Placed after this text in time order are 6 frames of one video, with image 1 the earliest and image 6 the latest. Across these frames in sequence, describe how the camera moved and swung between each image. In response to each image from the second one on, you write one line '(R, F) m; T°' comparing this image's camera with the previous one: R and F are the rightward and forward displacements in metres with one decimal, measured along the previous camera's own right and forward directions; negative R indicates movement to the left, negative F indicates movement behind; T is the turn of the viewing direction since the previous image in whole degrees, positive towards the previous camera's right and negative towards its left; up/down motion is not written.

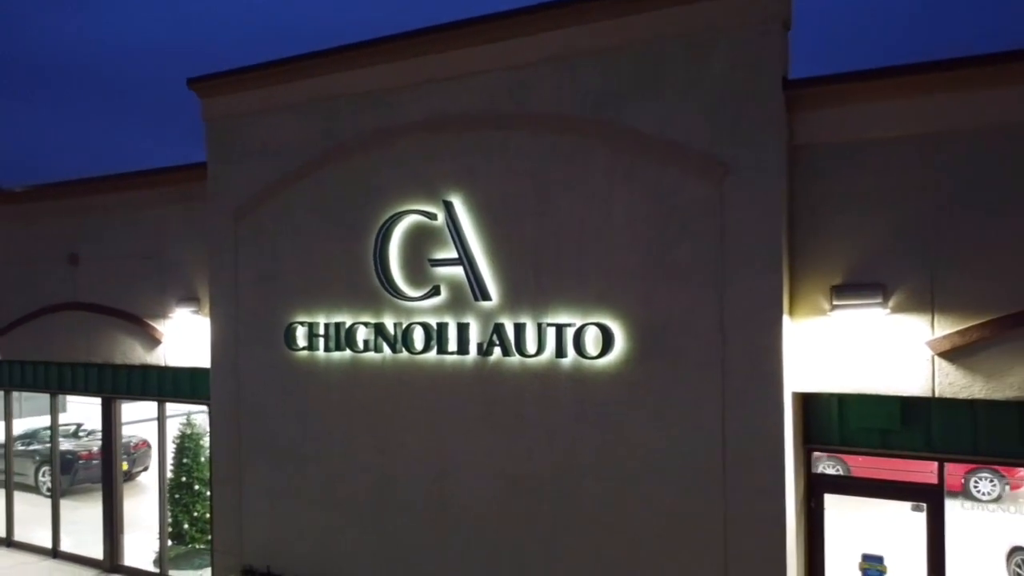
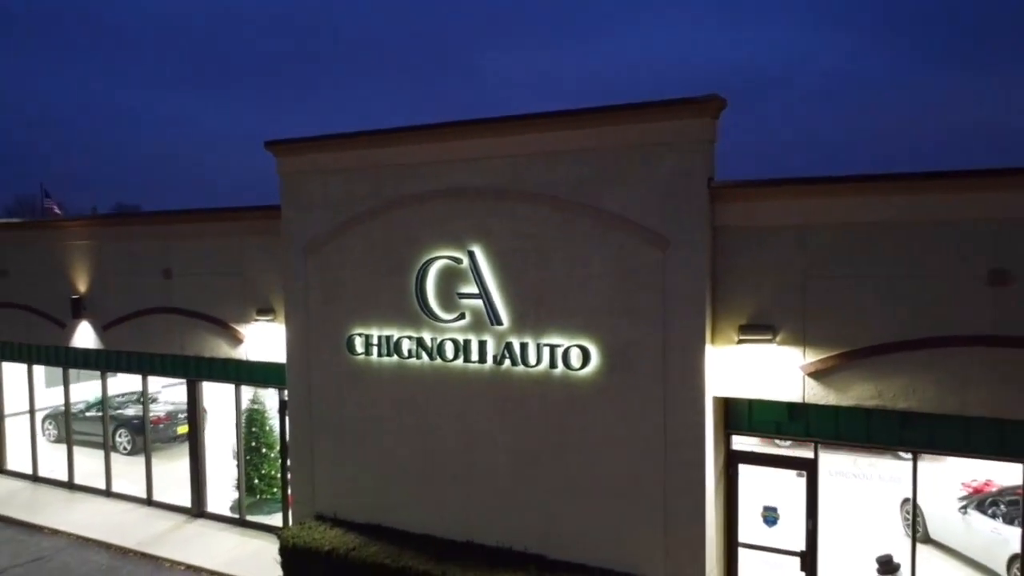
(0.0, -2.6) m; 0°
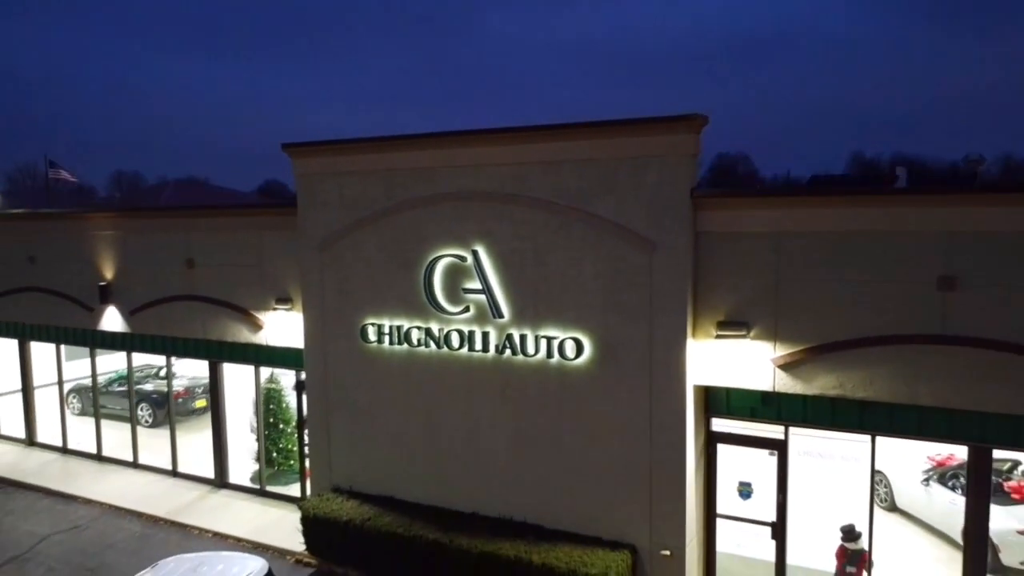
(0.0, -0.9) m; 0°
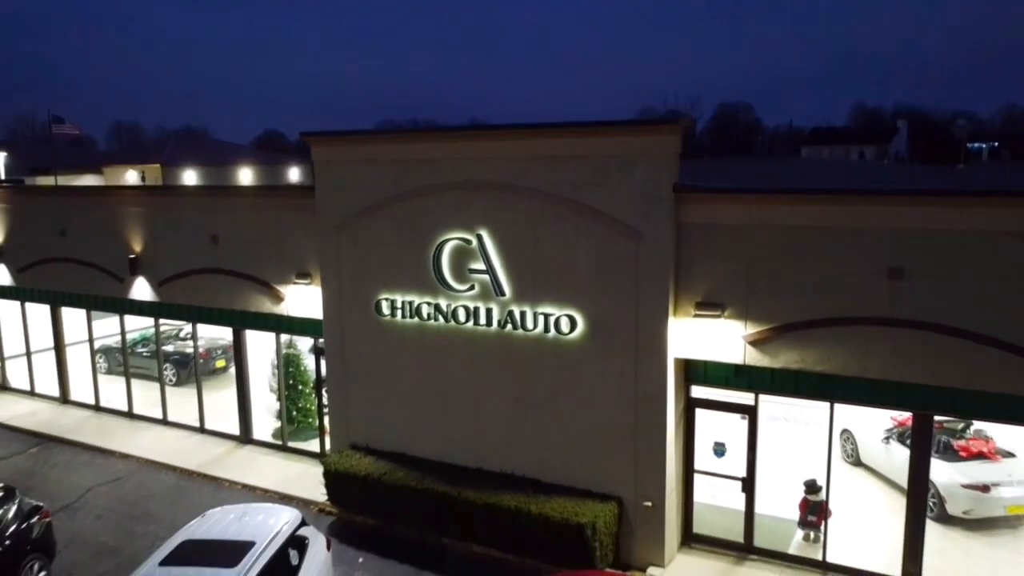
(0.0, -1.1) m; 0°
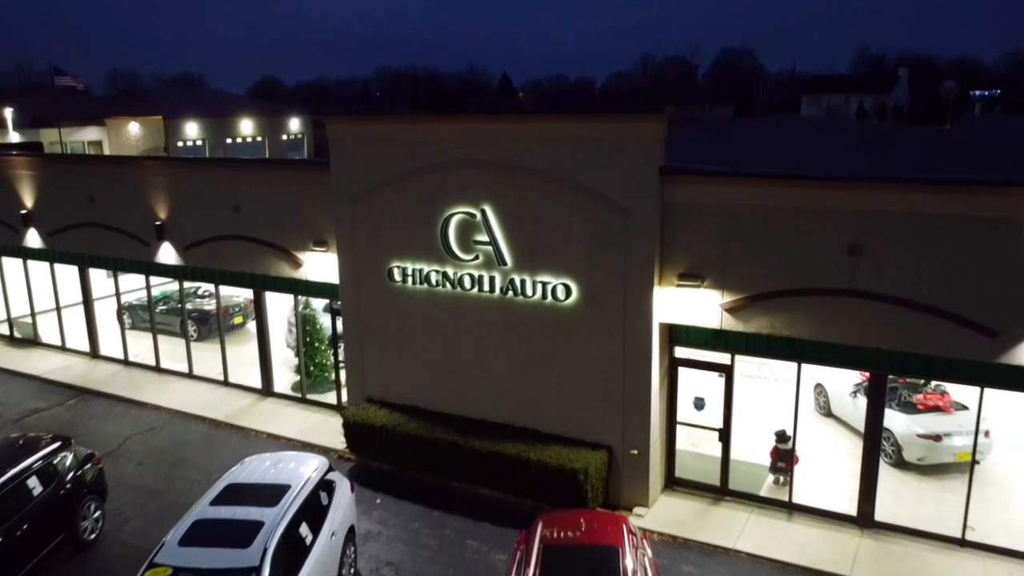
(0.0, -1.2) m; 0°
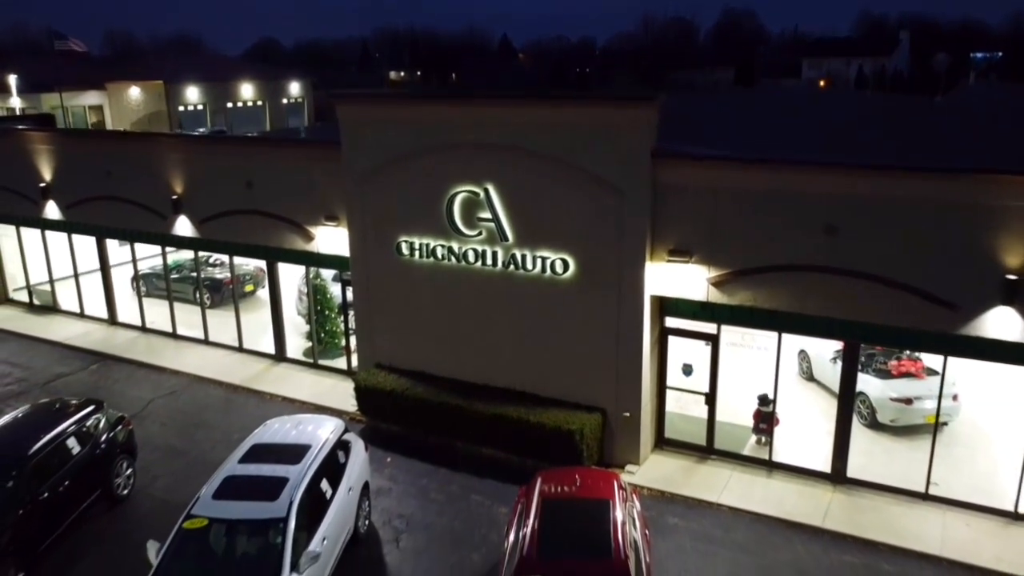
(0.0, -0.9) m; 0°
